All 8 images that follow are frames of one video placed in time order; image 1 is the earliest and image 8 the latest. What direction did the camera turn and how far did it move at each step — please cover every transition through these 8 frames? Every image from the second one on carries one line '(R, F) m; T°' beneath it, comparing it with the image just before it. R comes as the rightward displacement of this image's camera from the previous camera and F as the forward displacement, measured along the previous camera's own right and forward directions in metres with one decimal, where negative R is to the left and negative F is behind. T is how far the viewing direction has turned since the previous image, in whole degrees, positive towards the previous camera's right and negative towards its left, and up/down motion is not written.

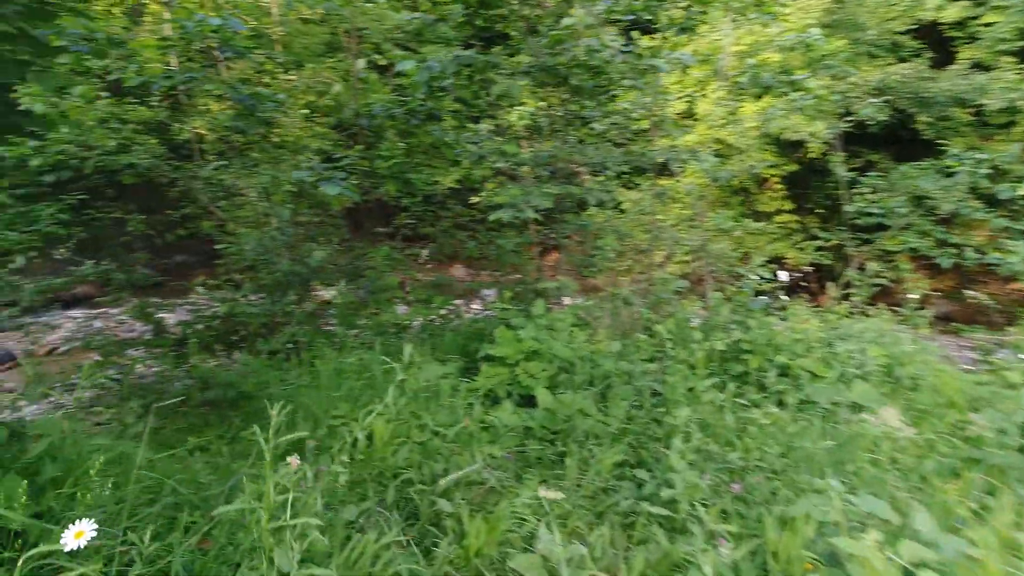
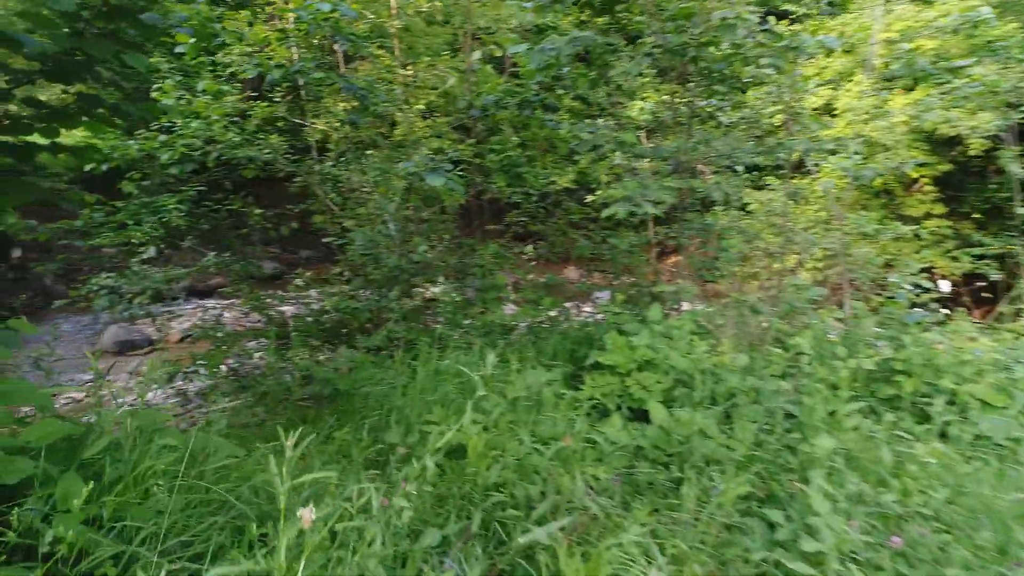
(0.0, +0.2) m; -9°
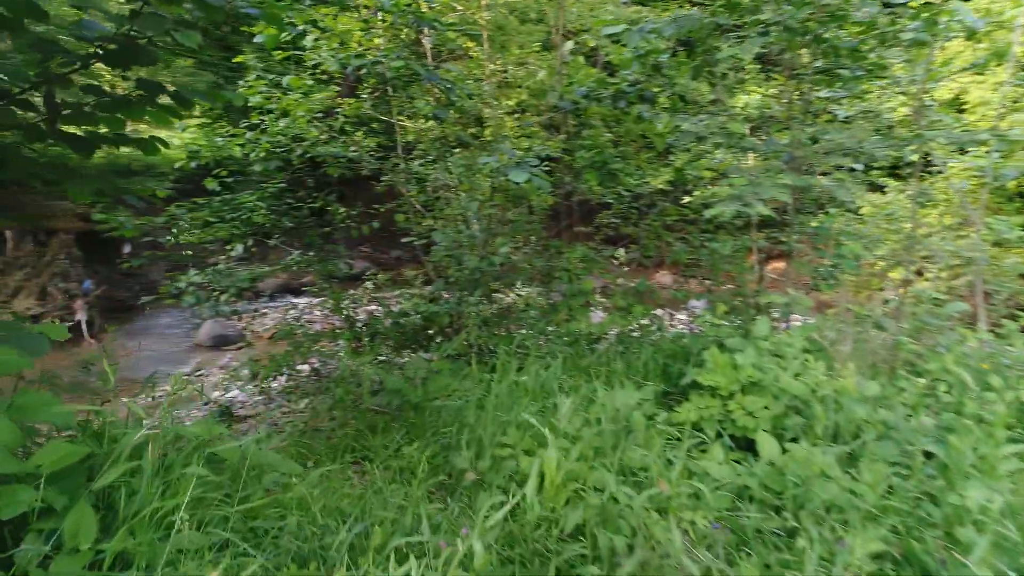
(0.0, +0.3) m; -7°
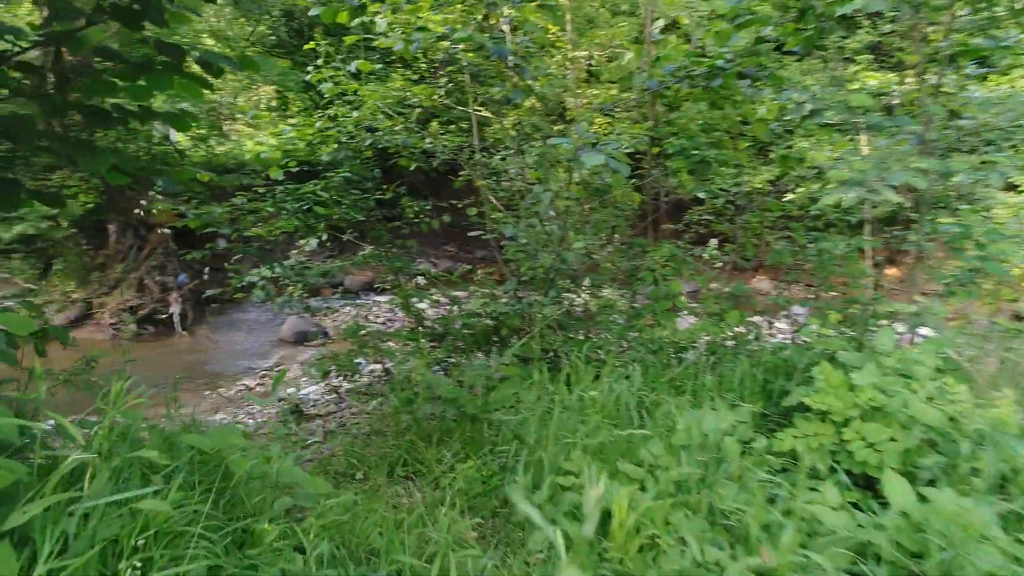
(+0.1, +0.3) m; -7°
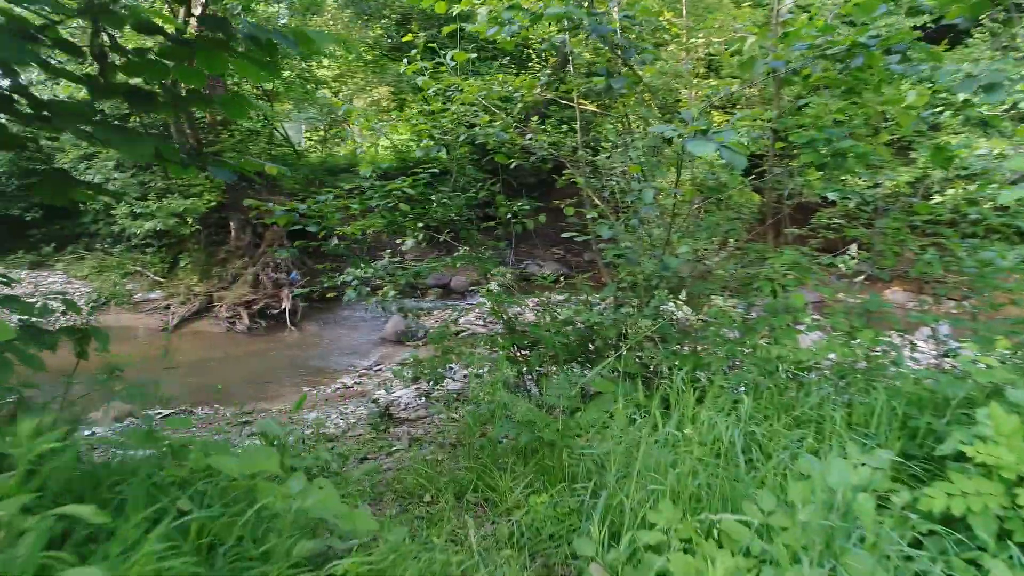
(+0.1, +0.3) m; -9°
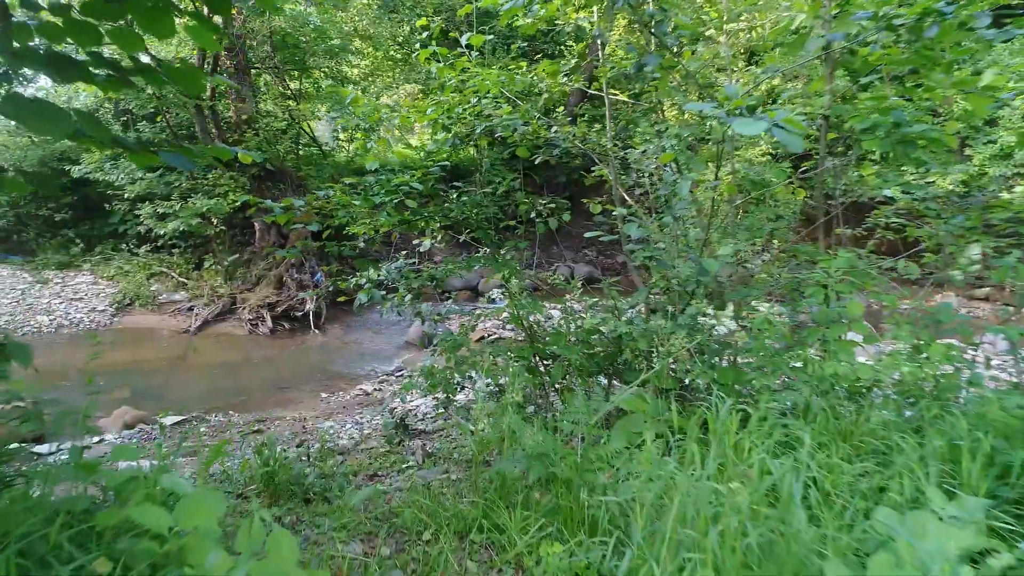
(+0.1, +0.3) m; -3°
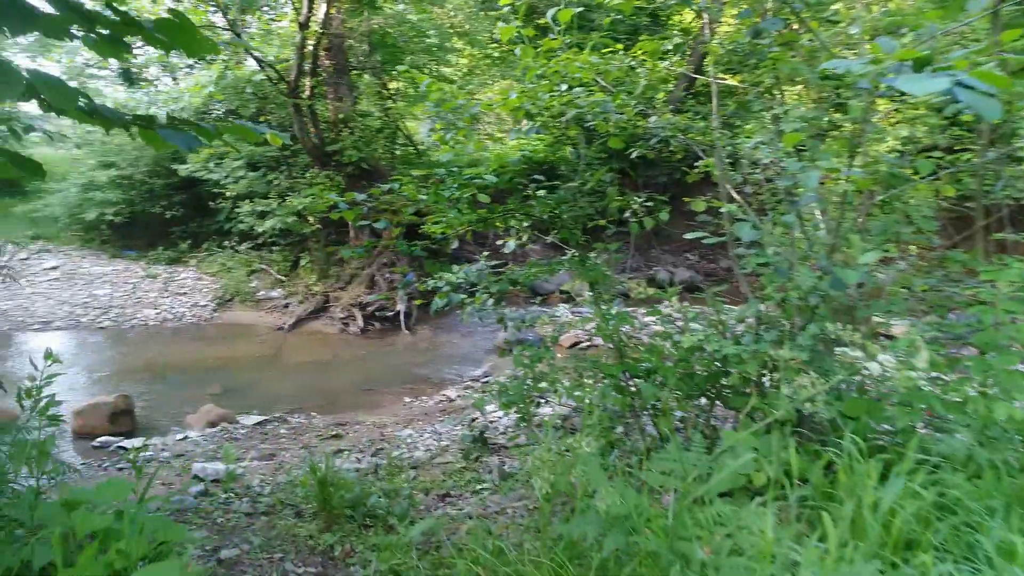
(0.0, +0.4) m; -8°
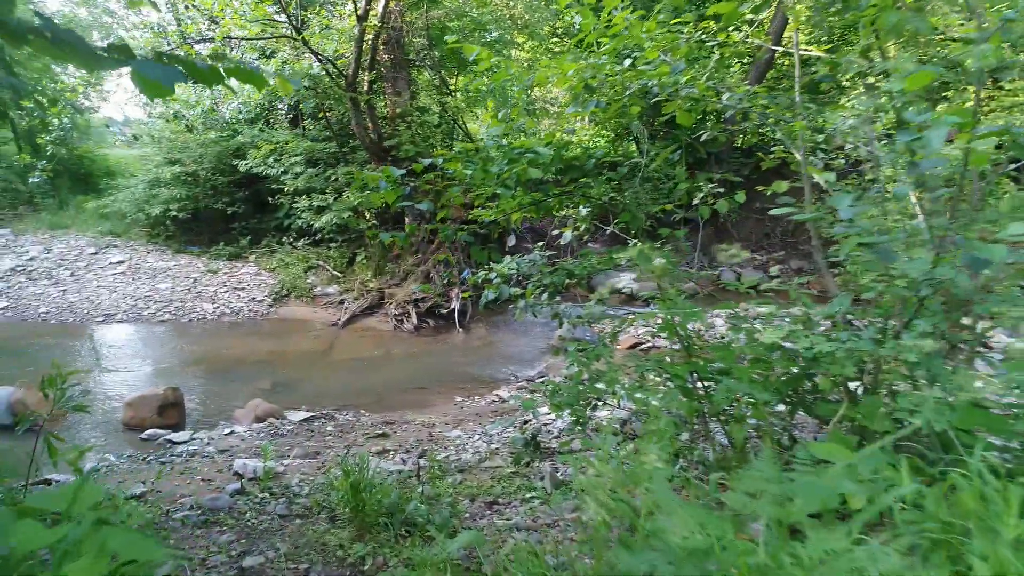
(0.0, +0.3) m; -5°
